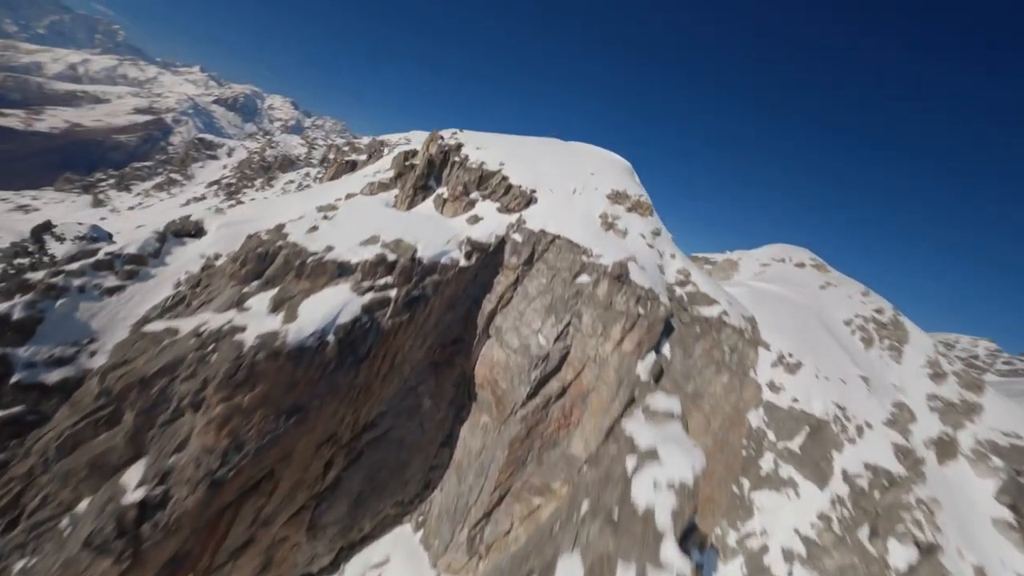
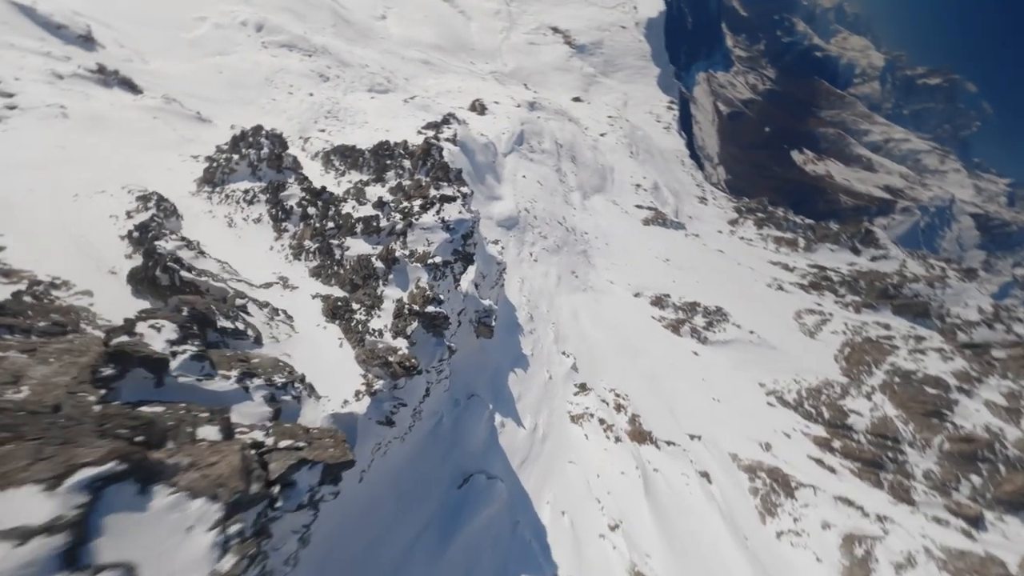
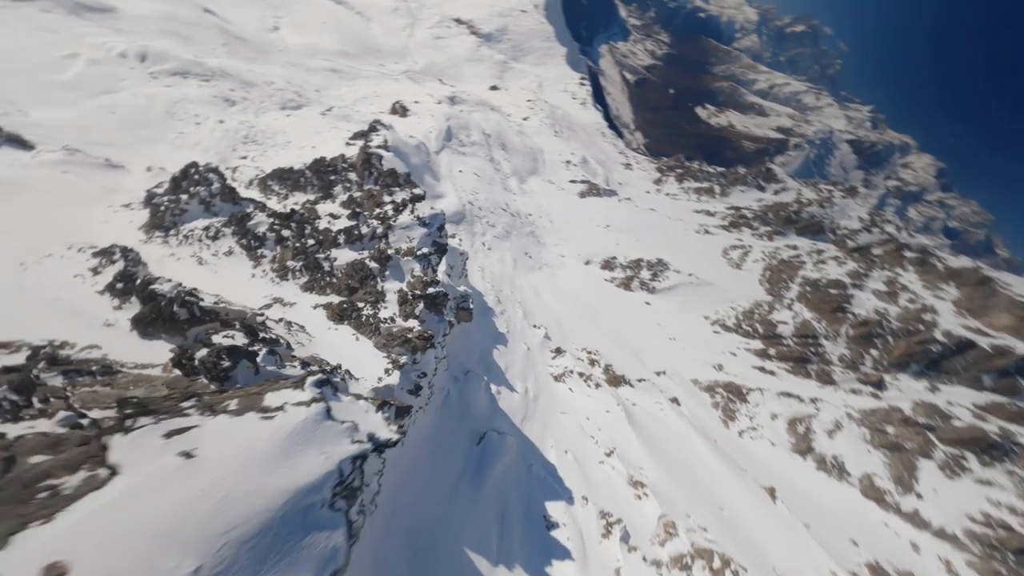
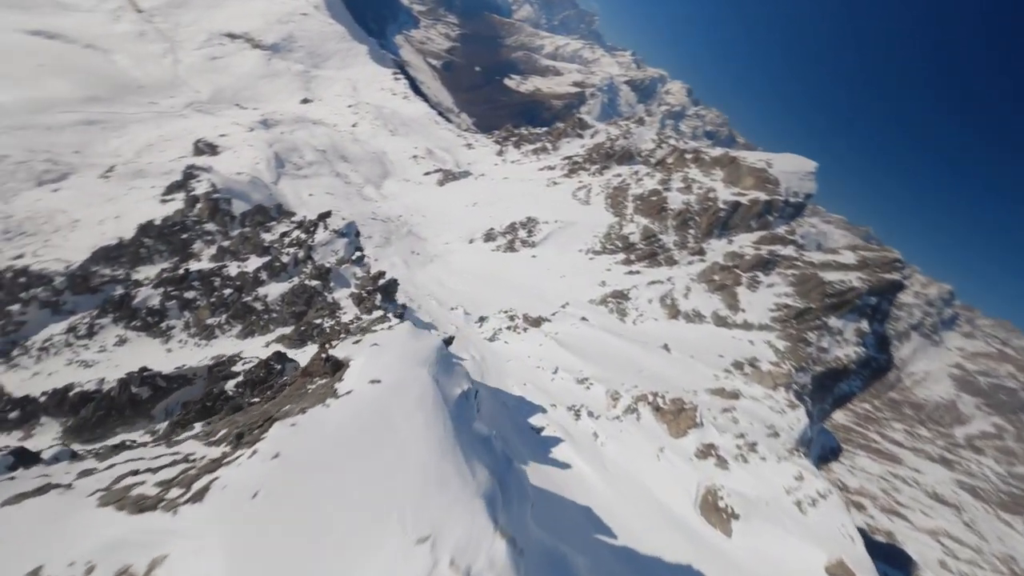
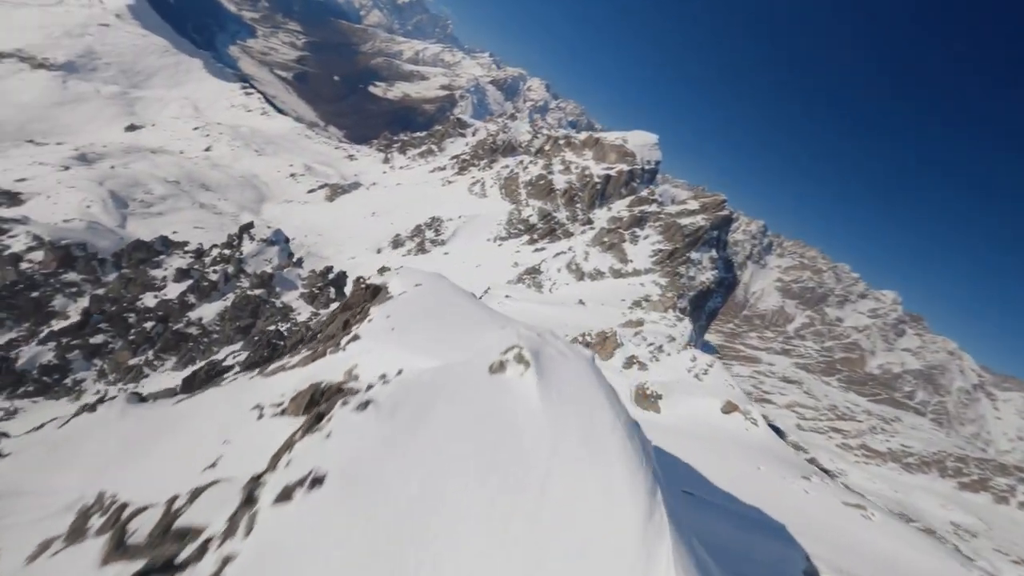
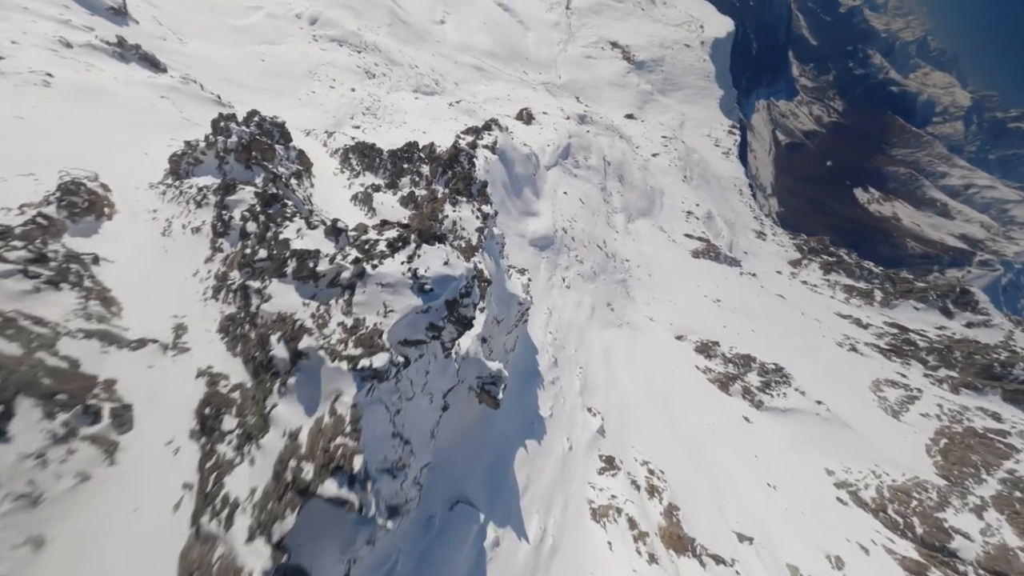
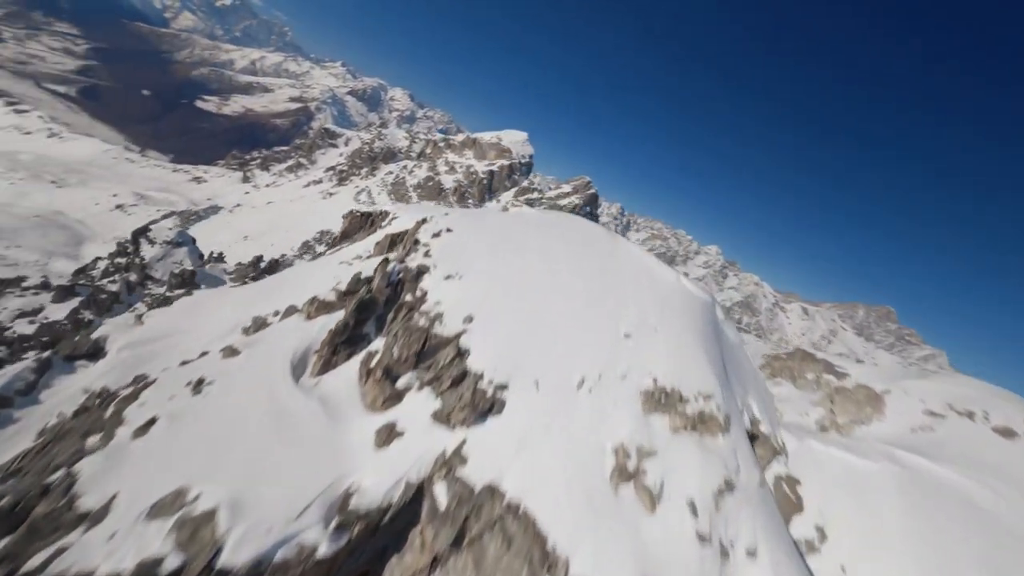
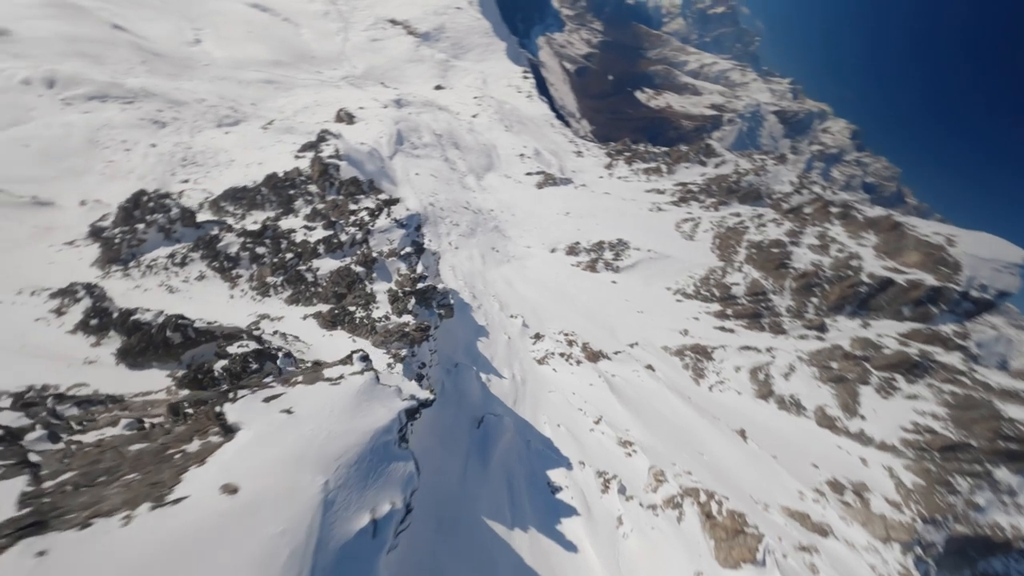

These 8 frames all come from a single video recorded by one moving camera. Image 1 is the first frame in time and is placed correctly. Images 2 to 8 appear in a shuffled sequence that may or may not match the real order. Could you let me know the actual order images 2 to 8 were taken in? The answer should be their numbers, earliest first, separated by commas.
7, 5, 4, 8, 3, 2, 6
